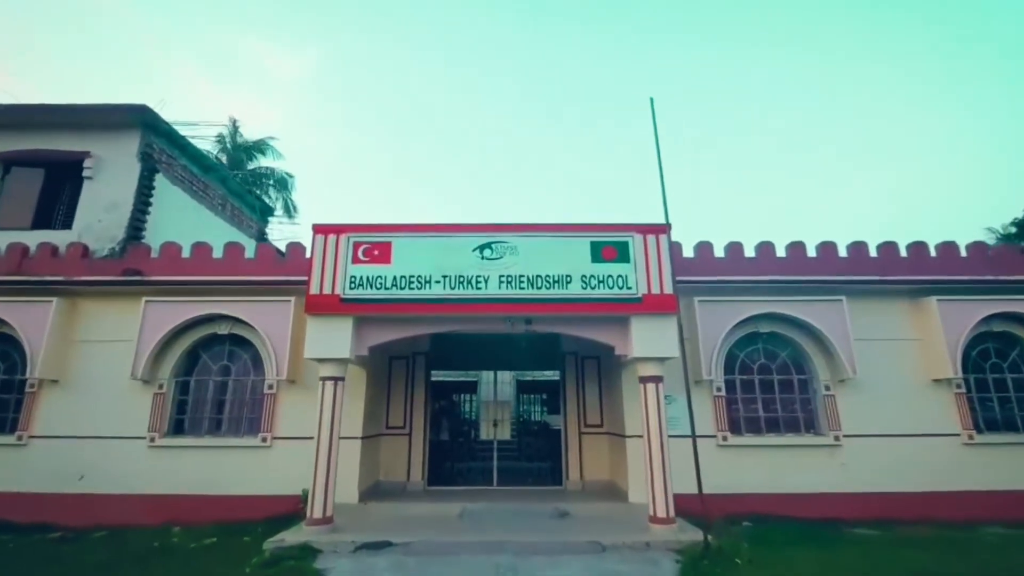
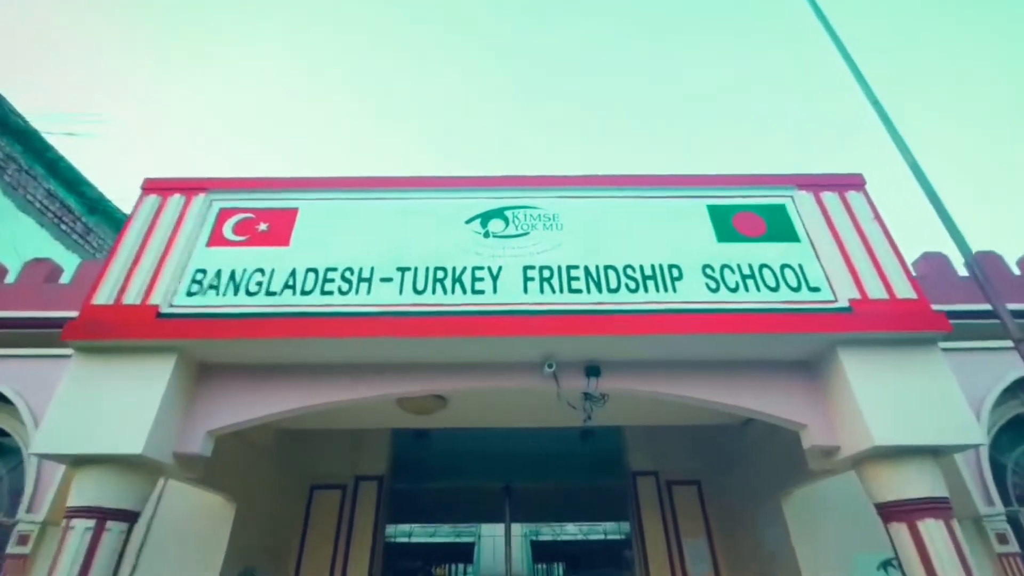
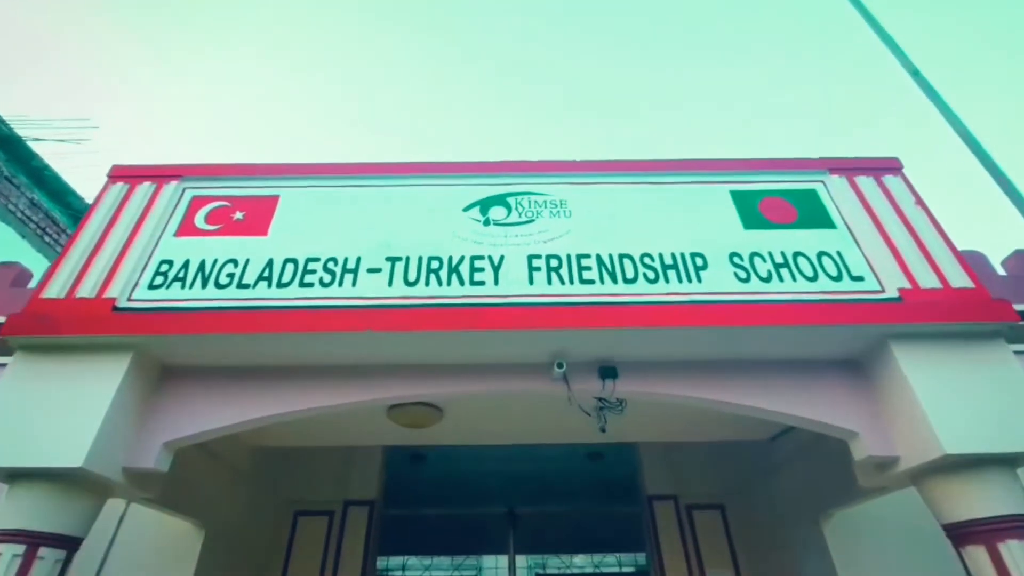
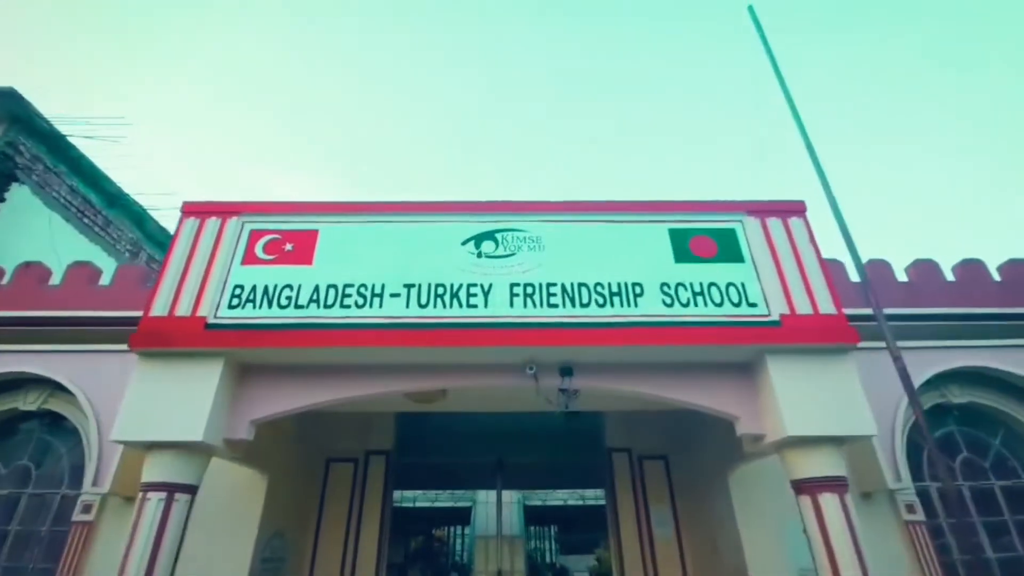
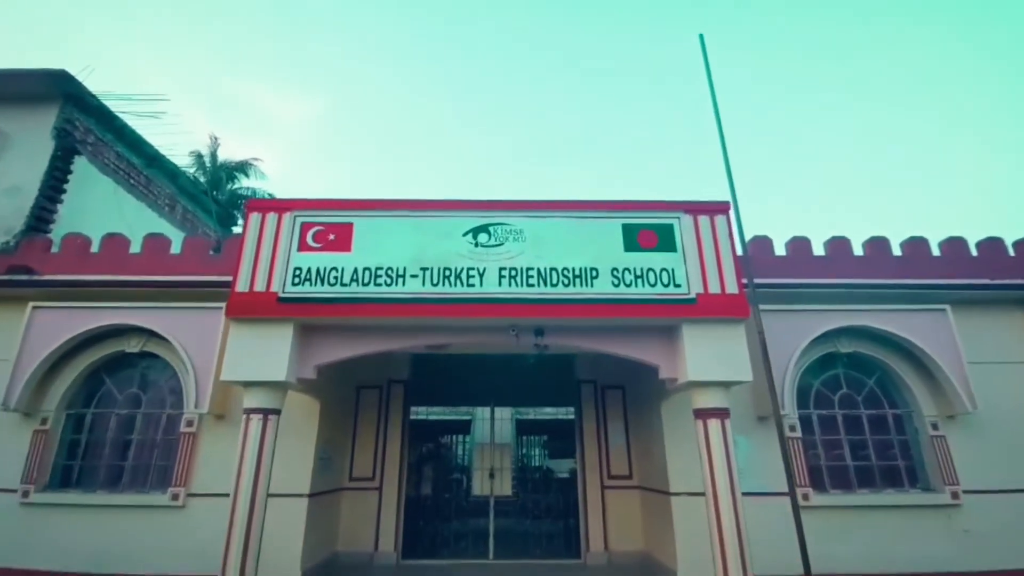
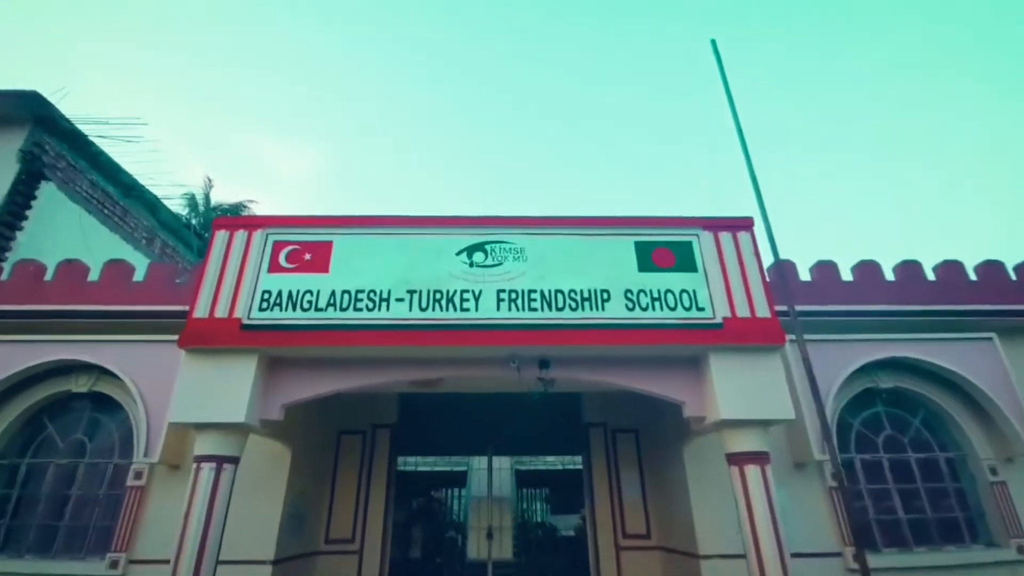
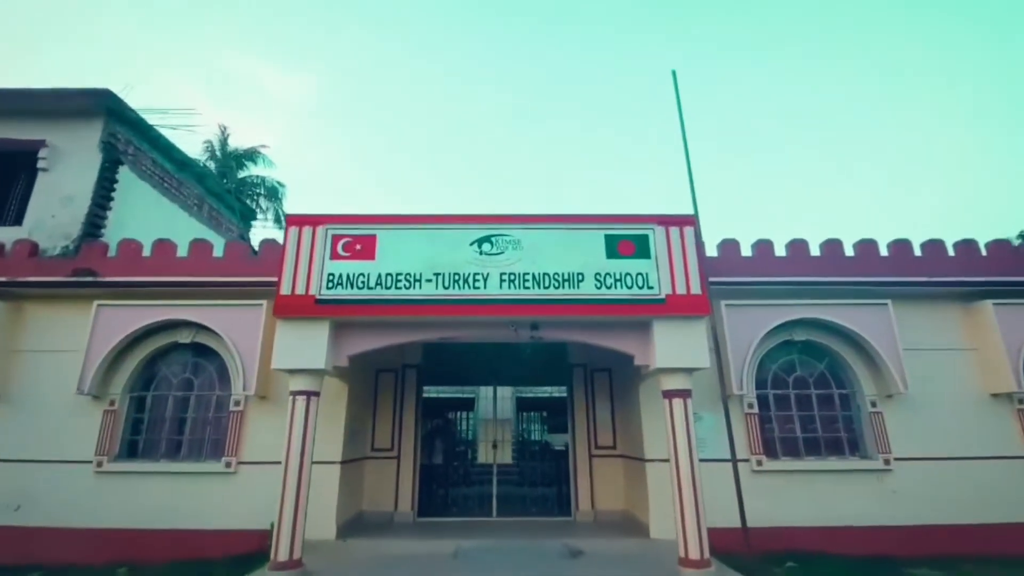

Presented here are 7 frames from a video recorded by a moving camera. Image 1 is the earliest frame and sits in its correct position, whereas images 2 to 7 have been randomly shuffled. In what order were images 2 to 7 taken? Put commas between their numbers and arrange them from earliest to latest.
7, 5, 6, 4, 2, 3
